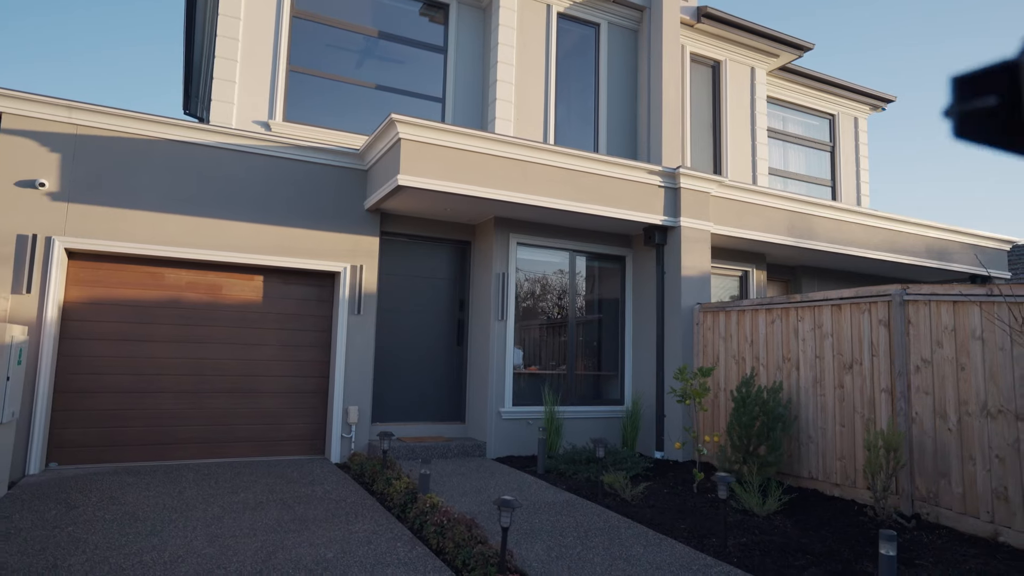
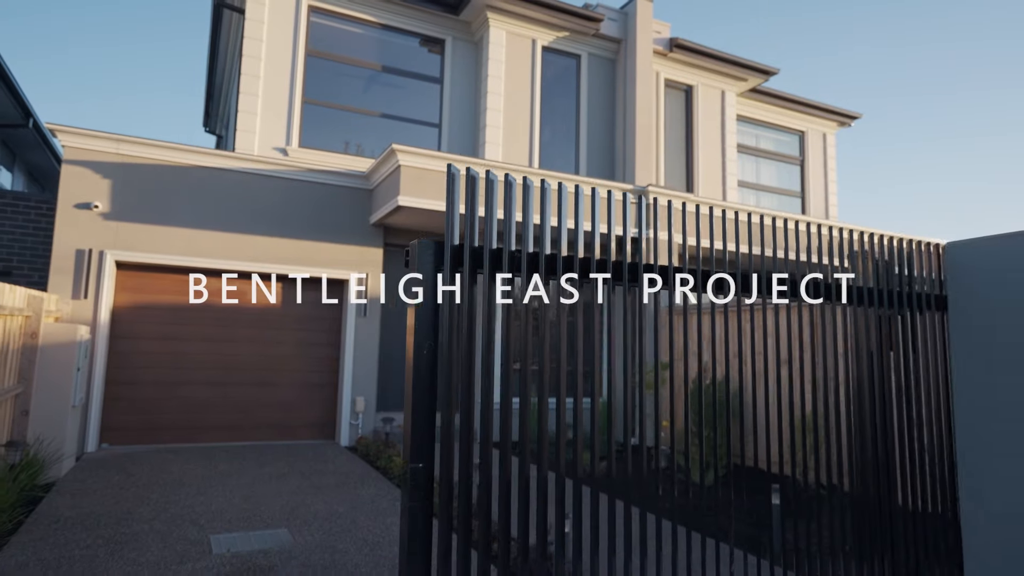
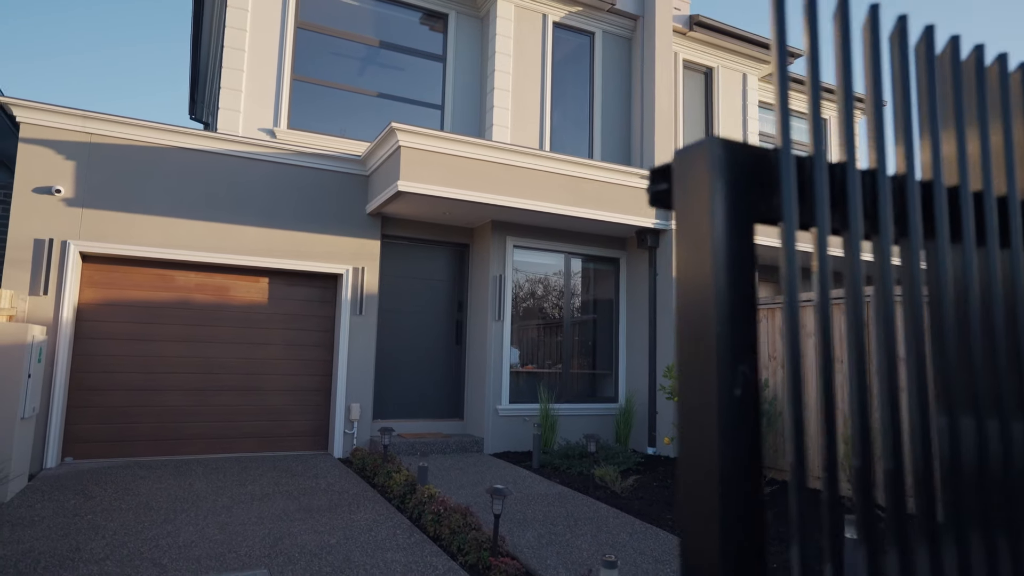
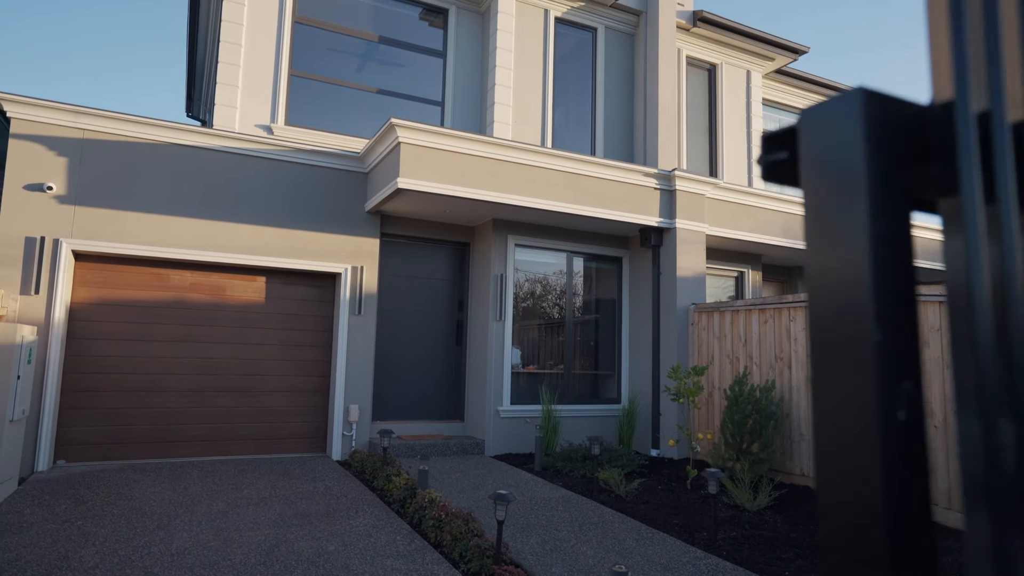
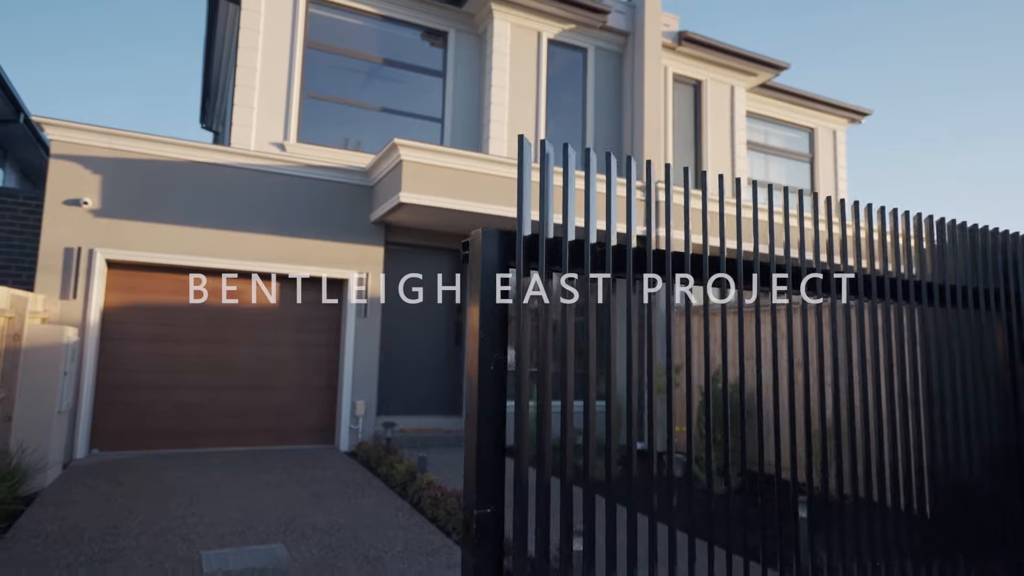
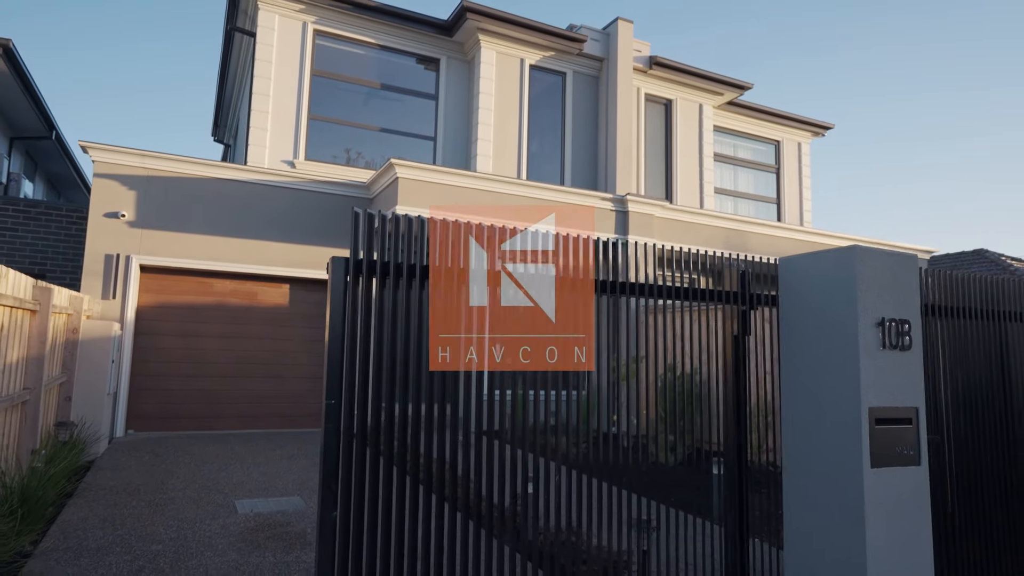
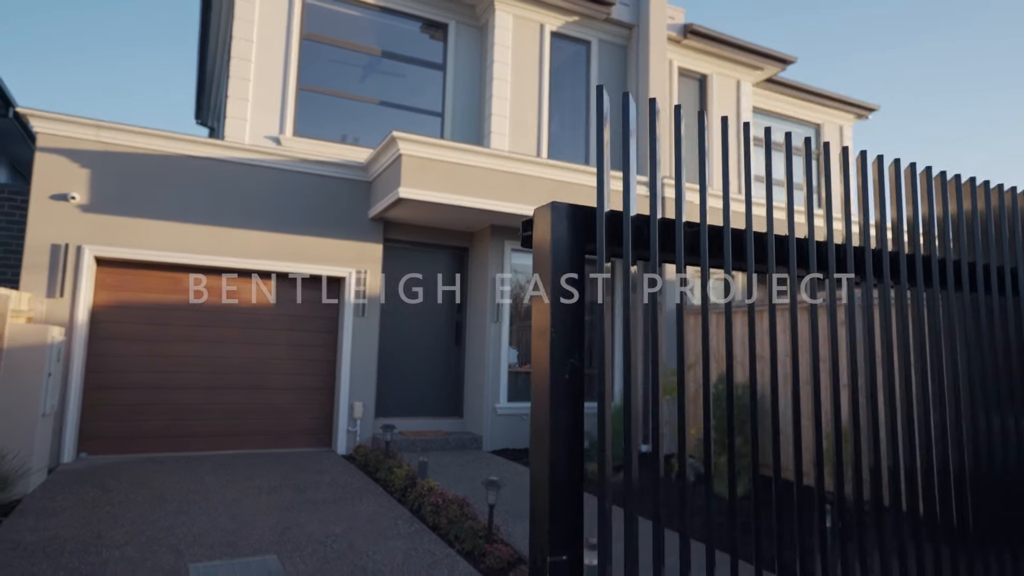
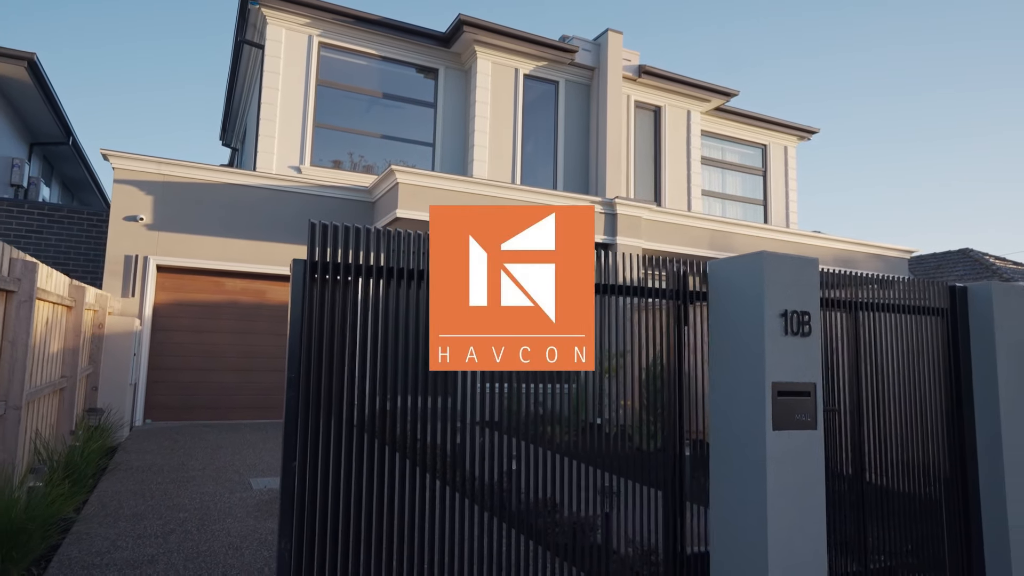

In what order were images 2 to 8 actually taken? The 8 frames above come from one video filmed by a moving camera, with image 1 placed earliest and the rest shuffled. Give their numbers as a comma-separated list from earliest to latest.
4, 3, 7, 5, 2, 6, 8
